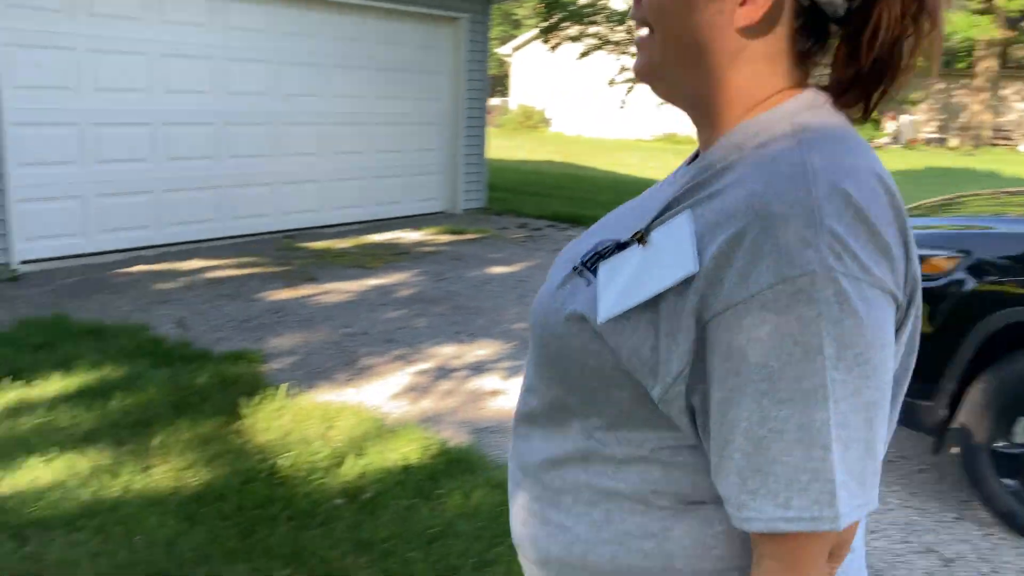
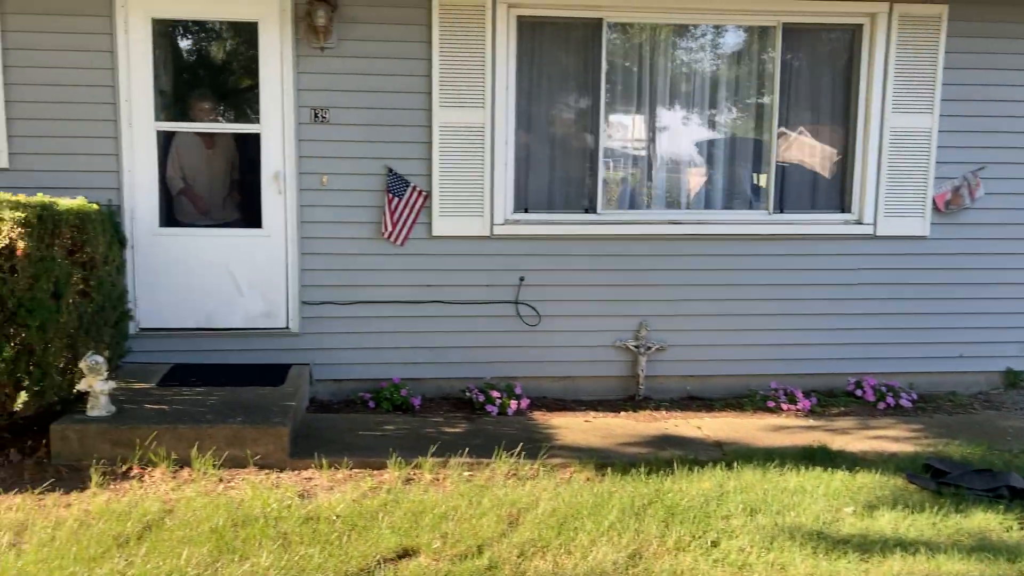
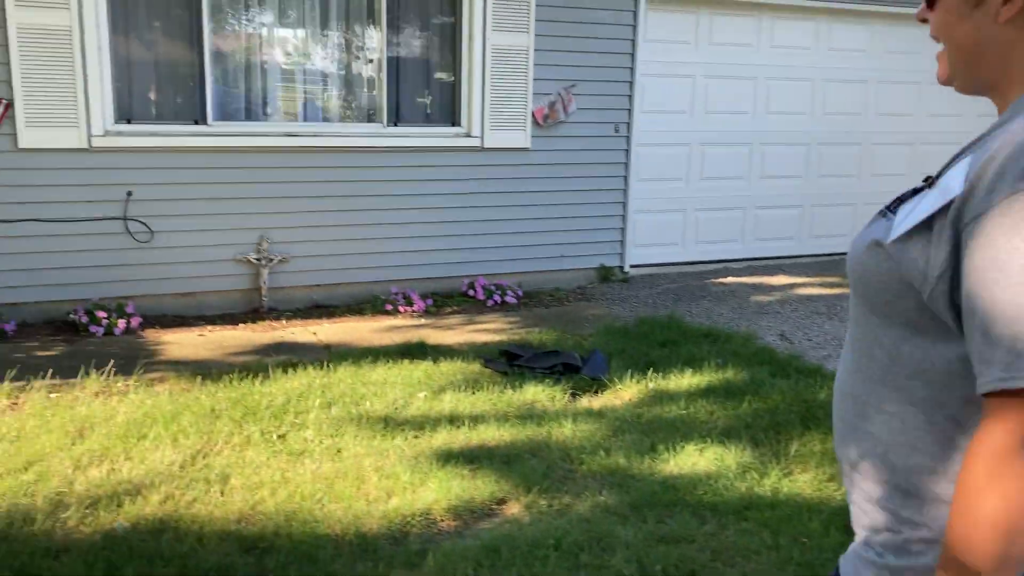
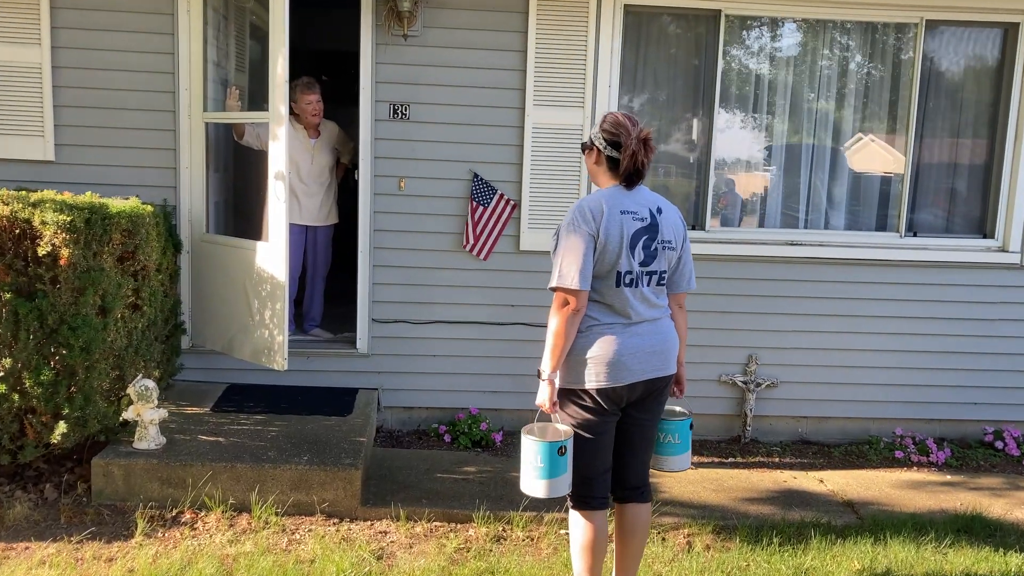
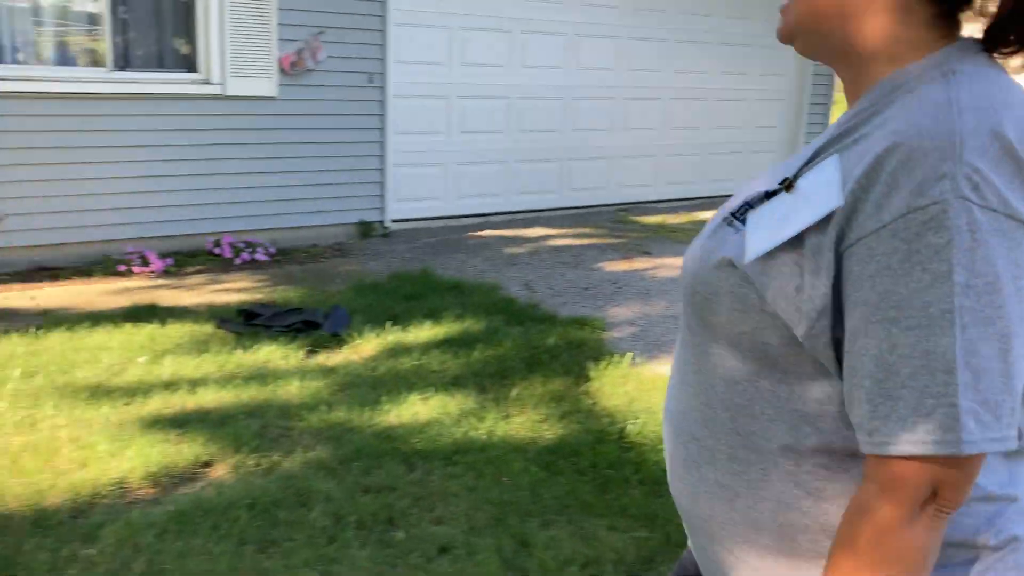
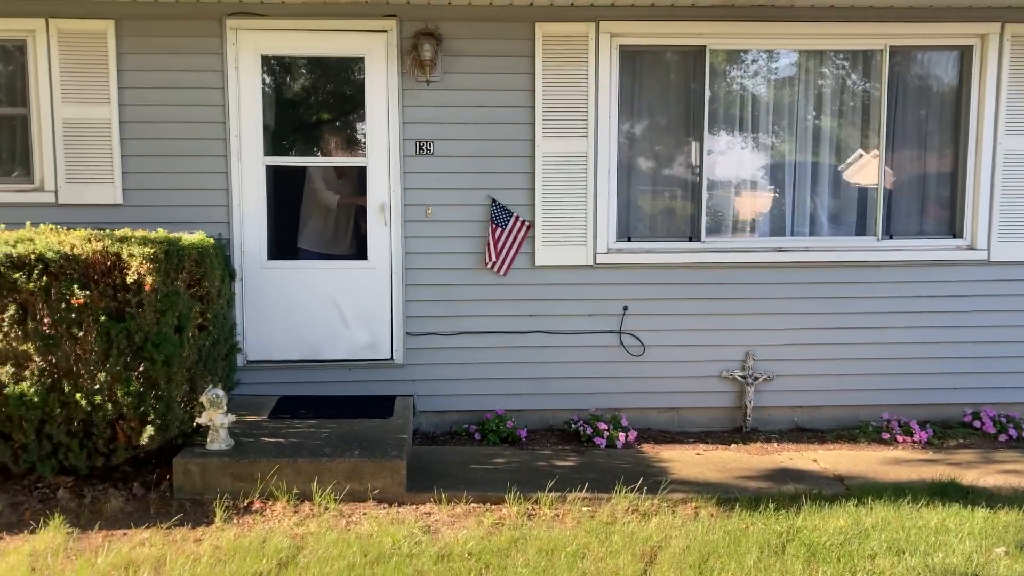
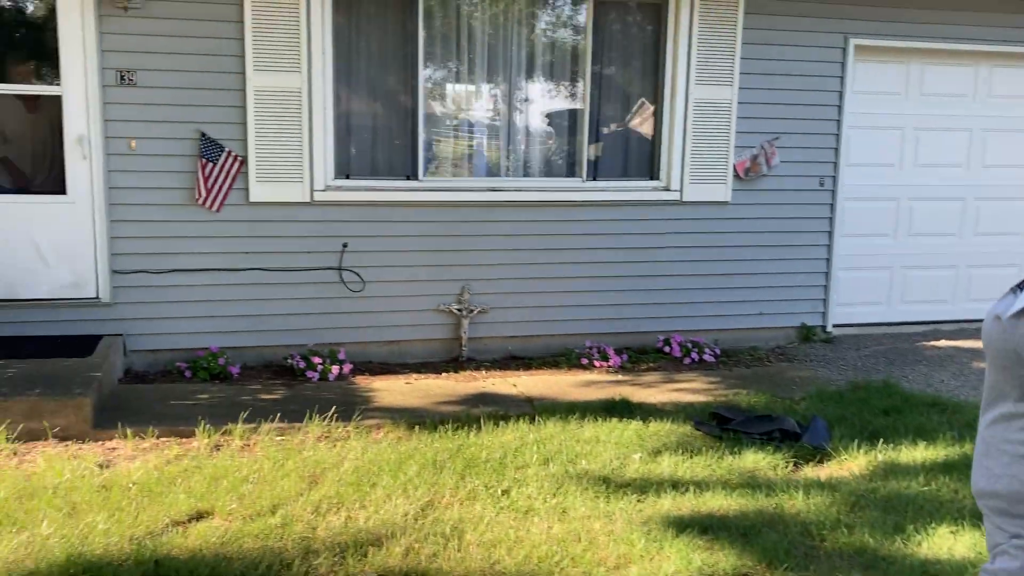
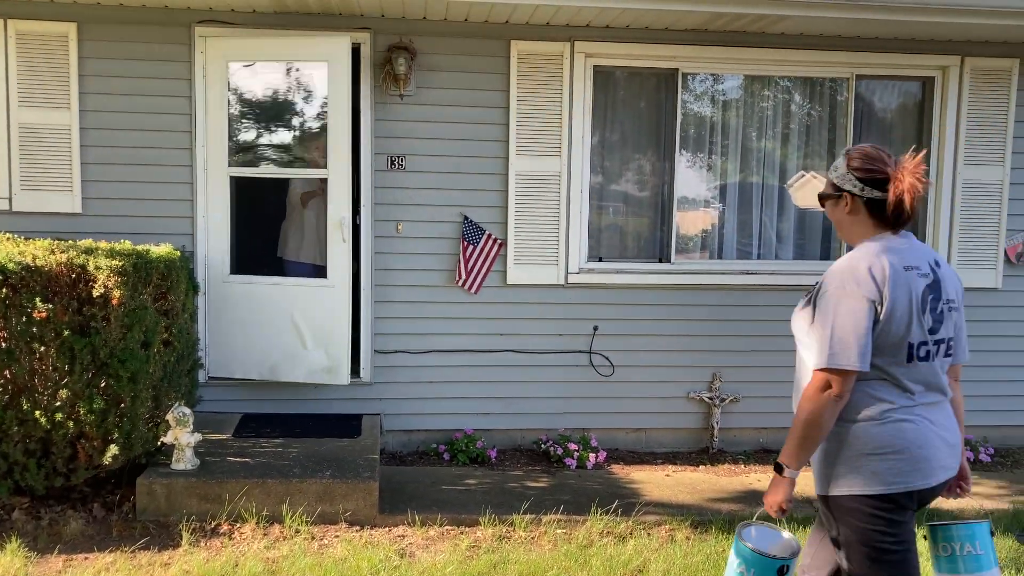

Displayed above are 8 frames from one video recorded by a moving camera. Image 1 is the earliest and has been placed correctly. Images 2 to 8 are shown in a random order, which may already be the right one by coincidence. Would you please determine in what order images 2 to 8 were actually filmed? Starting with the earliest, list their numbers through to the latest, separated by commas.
5, 3, 7, 2, 6, 8, 4
